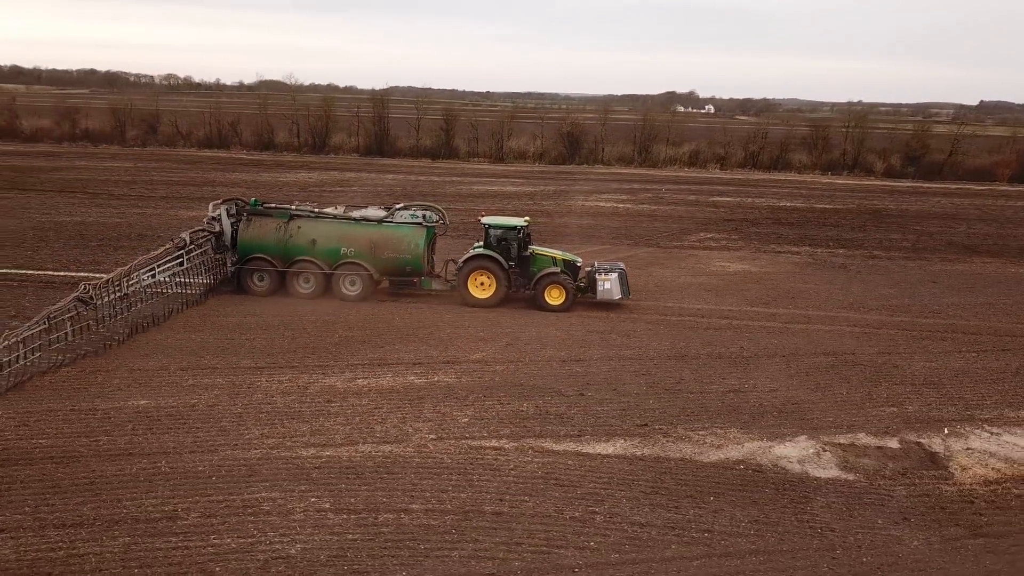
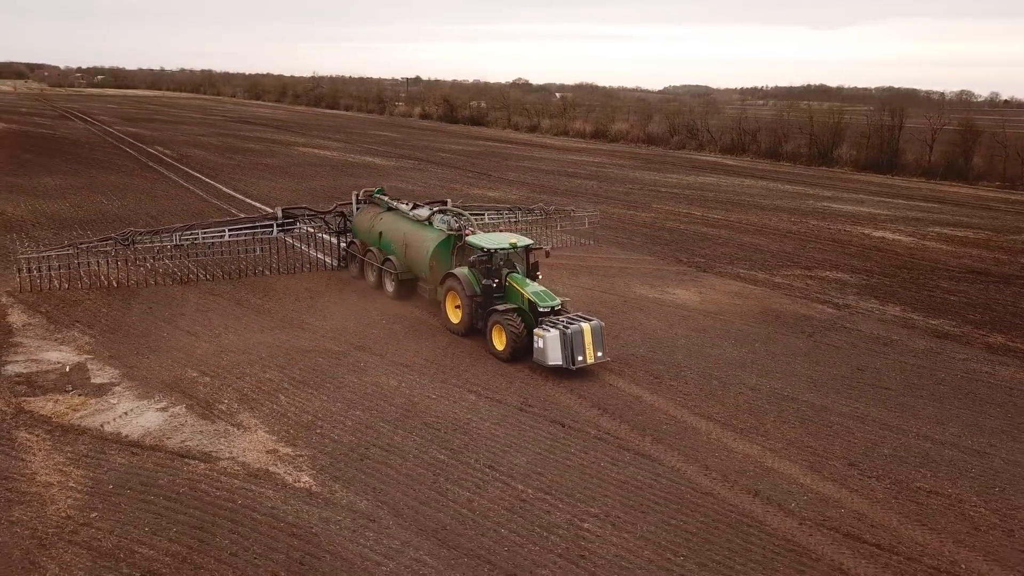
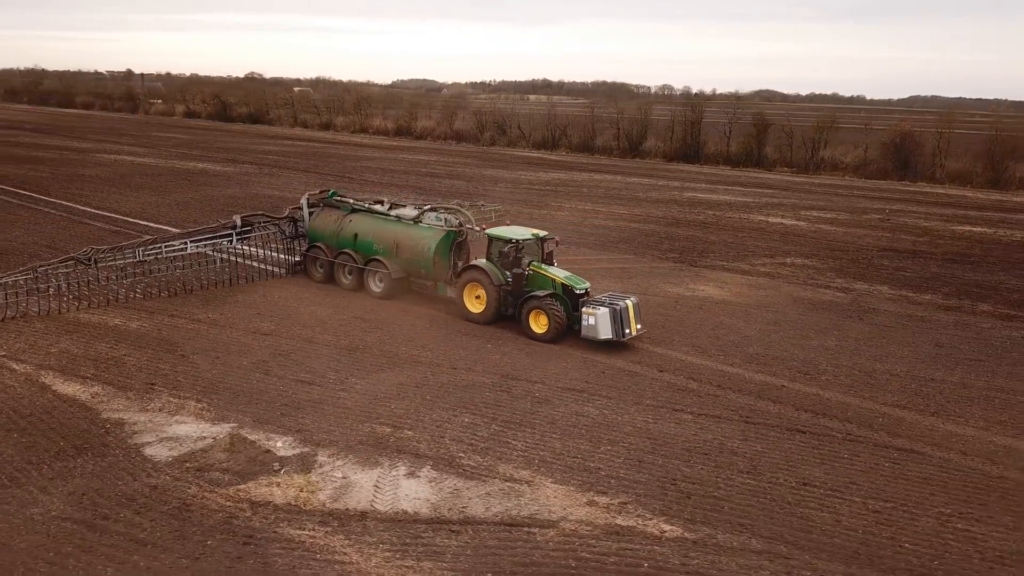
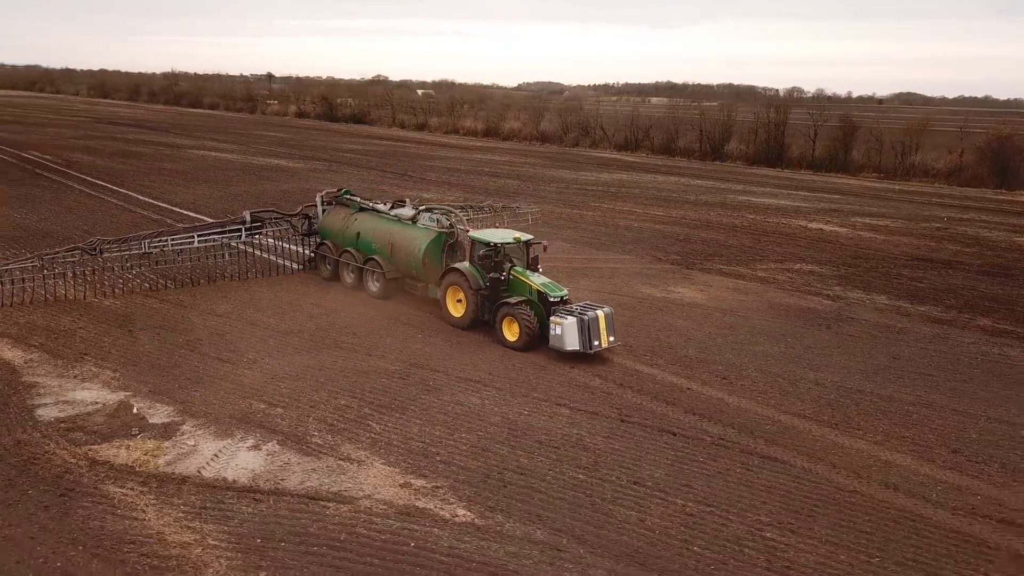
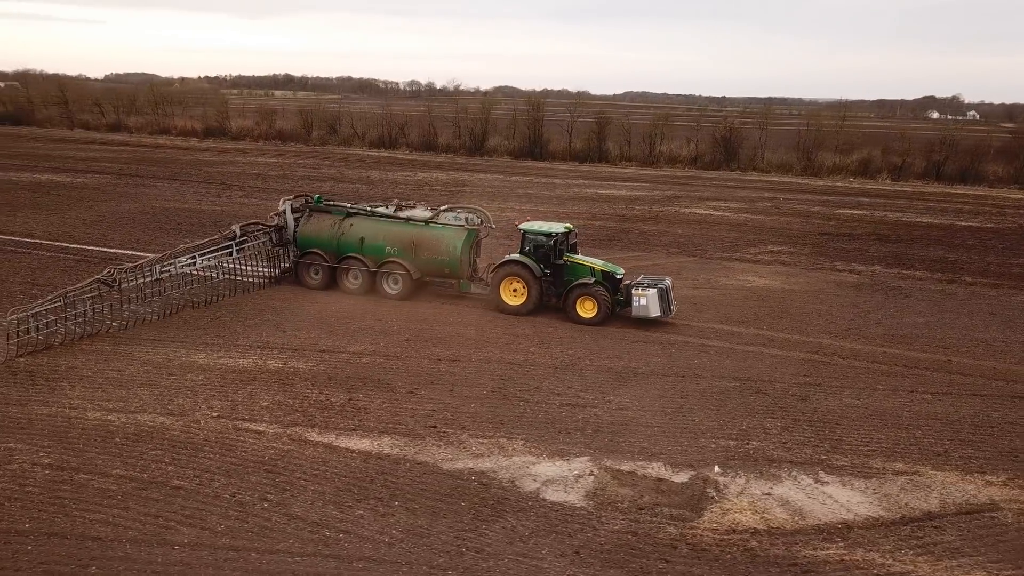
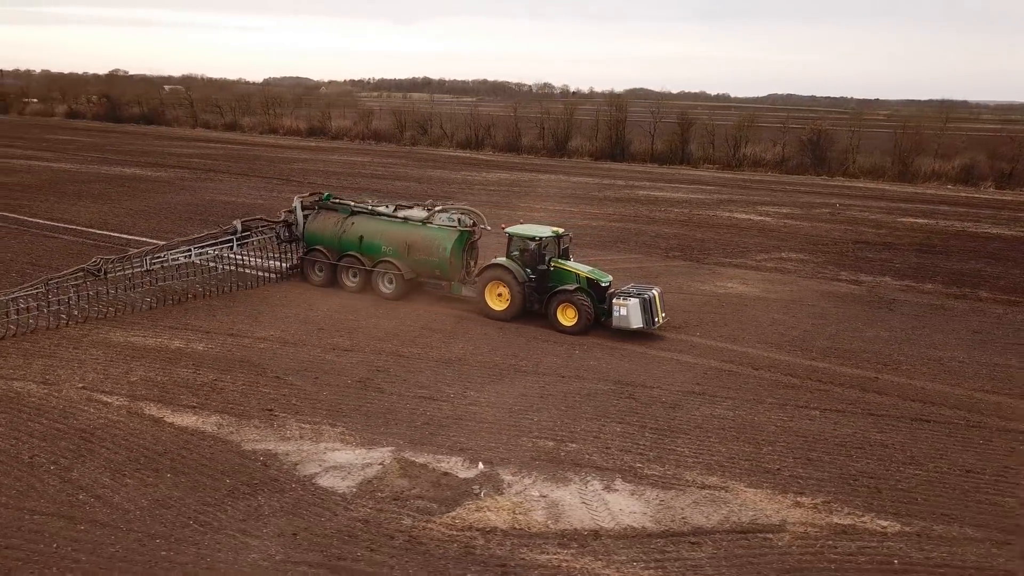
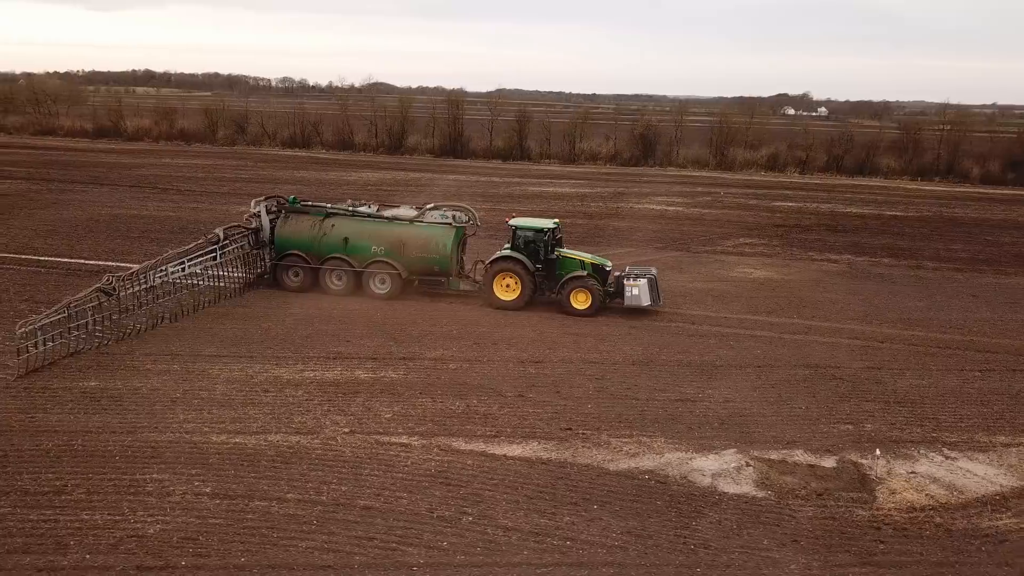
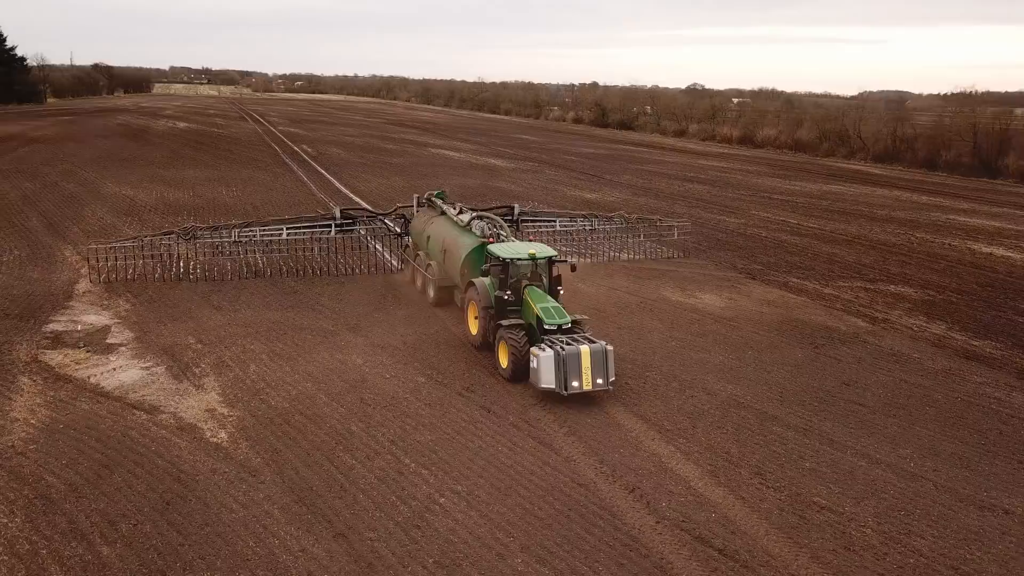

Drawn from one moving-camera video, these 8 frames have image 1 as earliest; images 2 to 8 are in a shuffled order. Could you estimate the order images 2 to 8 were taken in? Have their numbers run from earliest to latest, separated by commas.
7, 5, 6, 3, 4, 2, 8
